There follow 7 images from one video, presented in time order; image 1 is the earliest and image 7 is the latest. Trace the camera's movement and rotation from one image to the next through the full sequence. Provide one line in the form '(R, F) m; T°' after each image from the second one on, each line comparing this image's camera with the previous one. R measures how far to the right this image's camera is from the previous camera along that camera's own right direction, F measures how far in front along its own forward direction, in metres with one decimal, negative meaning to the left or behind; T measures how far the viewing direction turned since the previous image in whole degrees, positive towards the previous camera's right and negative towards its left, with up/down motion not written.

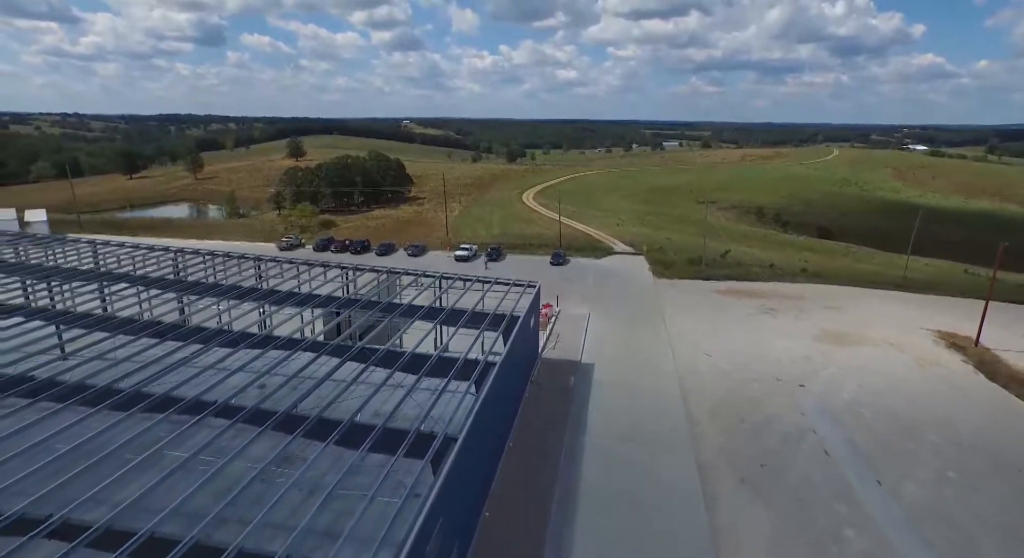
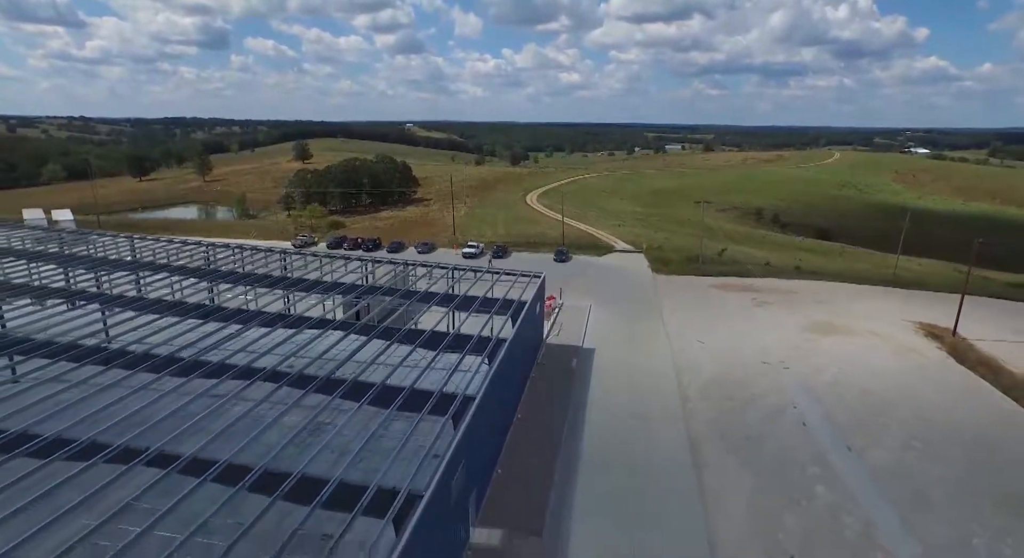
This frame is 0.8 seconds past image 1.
(-0.2, -1.6) m; 0°
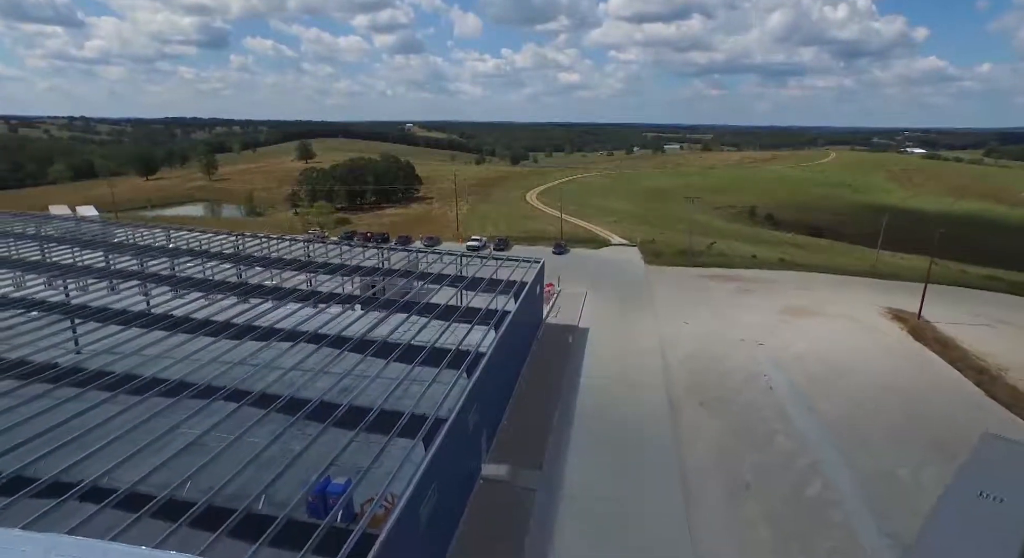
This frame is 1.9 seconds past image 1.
(-0.1, -2.2) m; 0°
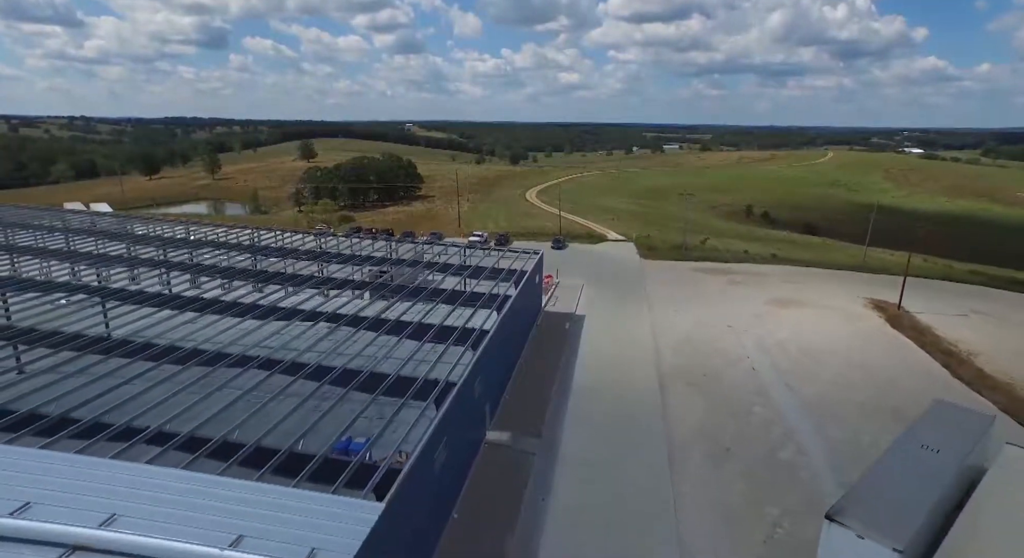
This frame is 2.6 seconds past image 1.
(0.0, -1.4) m; 0°
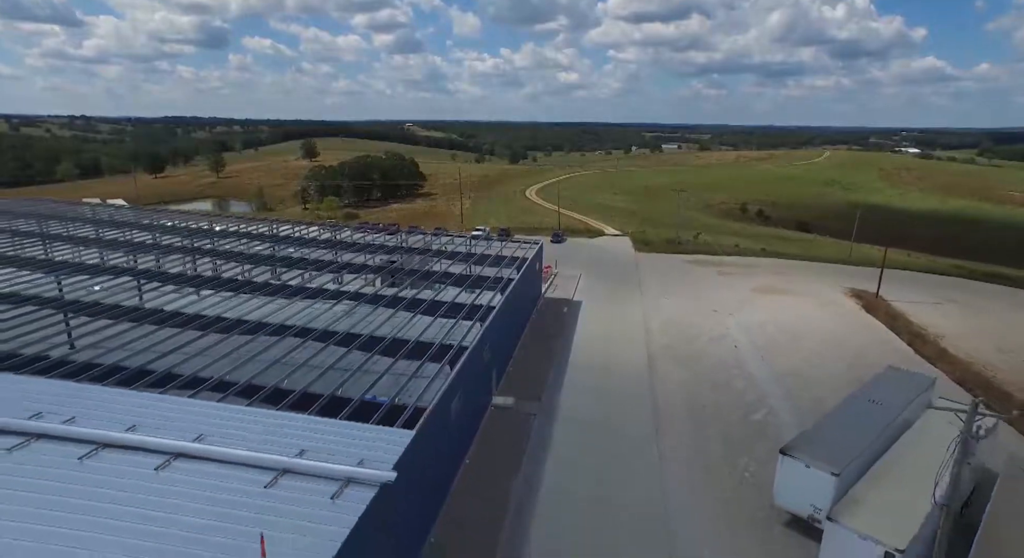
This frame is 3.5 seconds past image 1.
(-0.1, -1.9) m; 0°
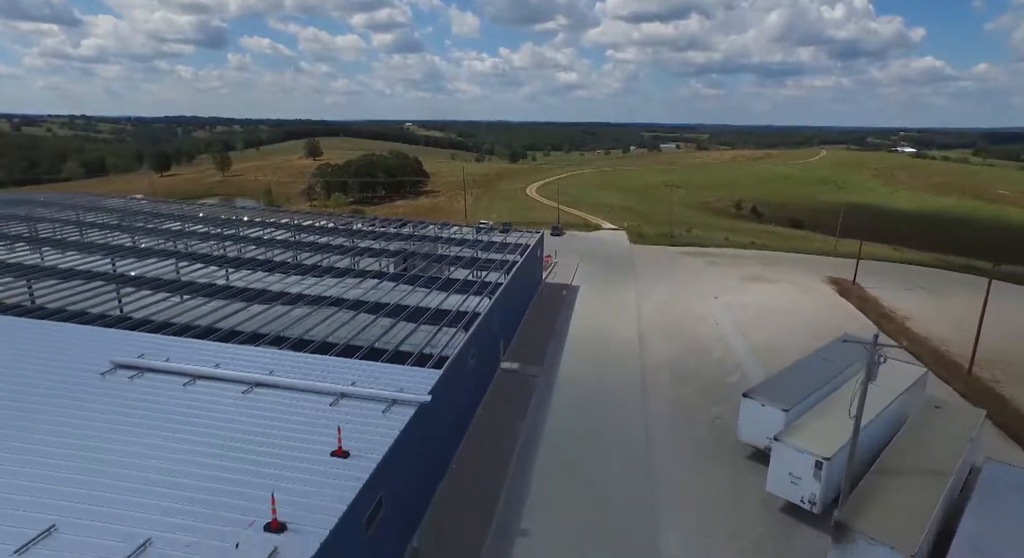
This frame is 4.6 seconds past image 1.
(-0.2, -2.3) m; 0°
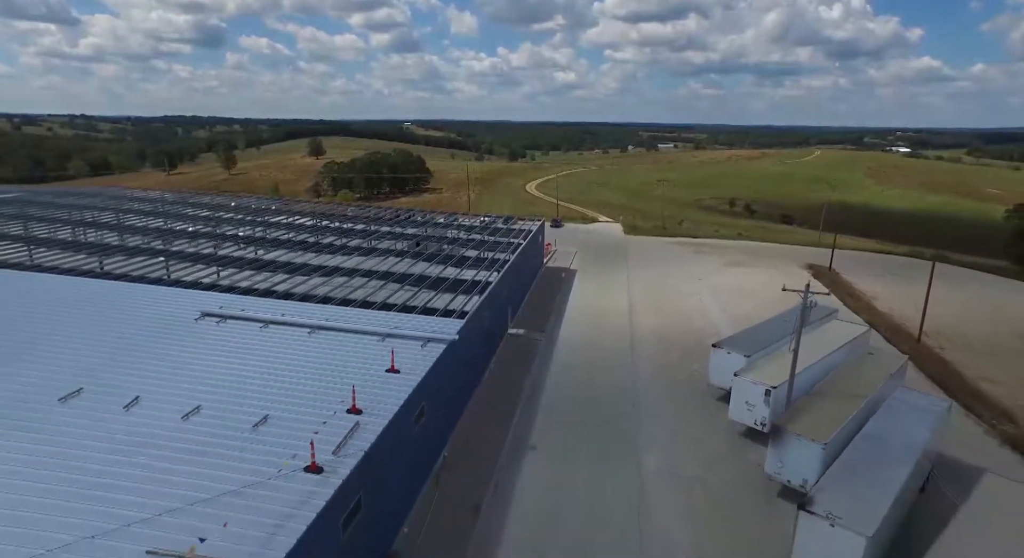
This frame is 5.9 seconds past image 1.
(-0.3, -2.7) m; 0°
